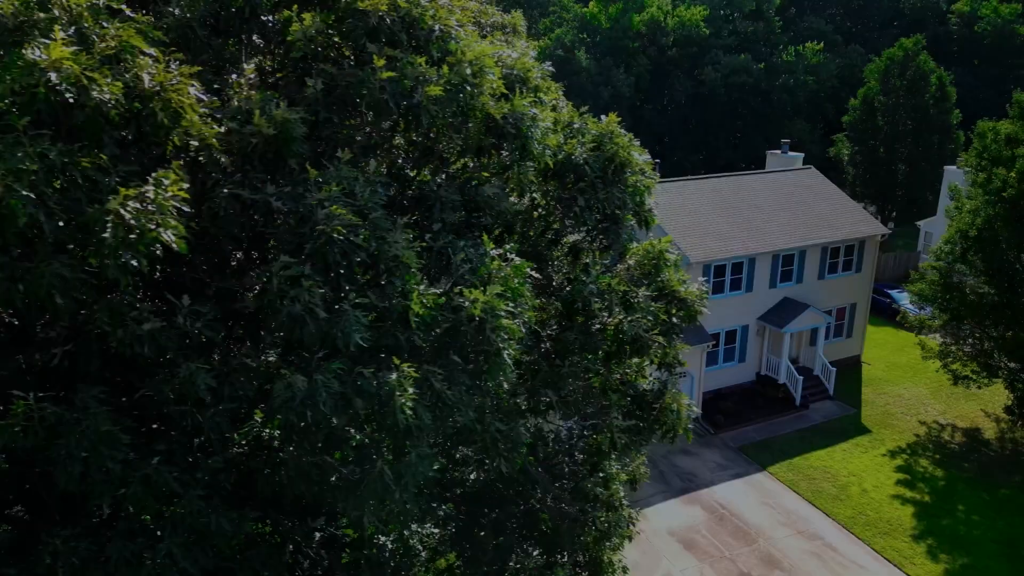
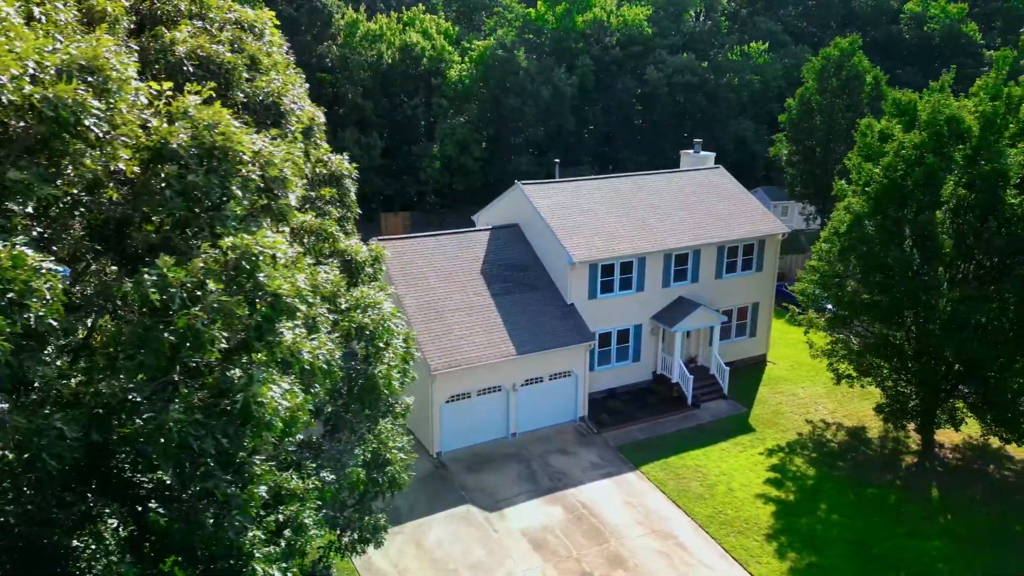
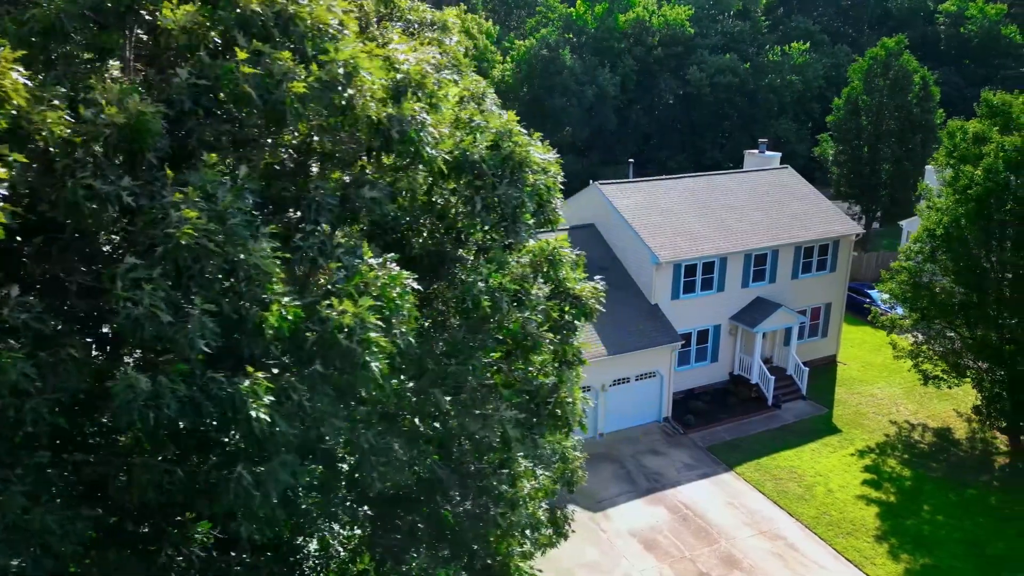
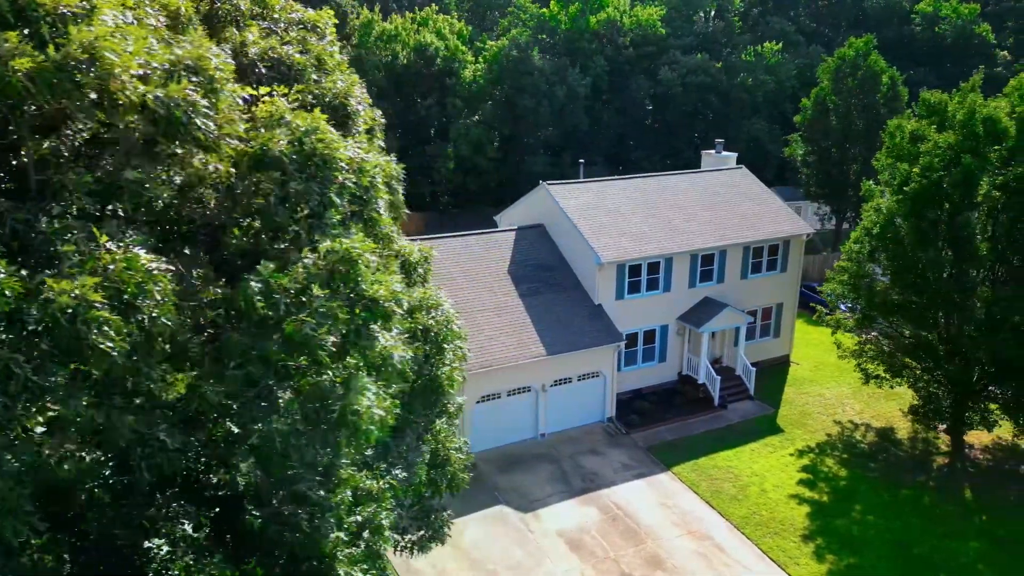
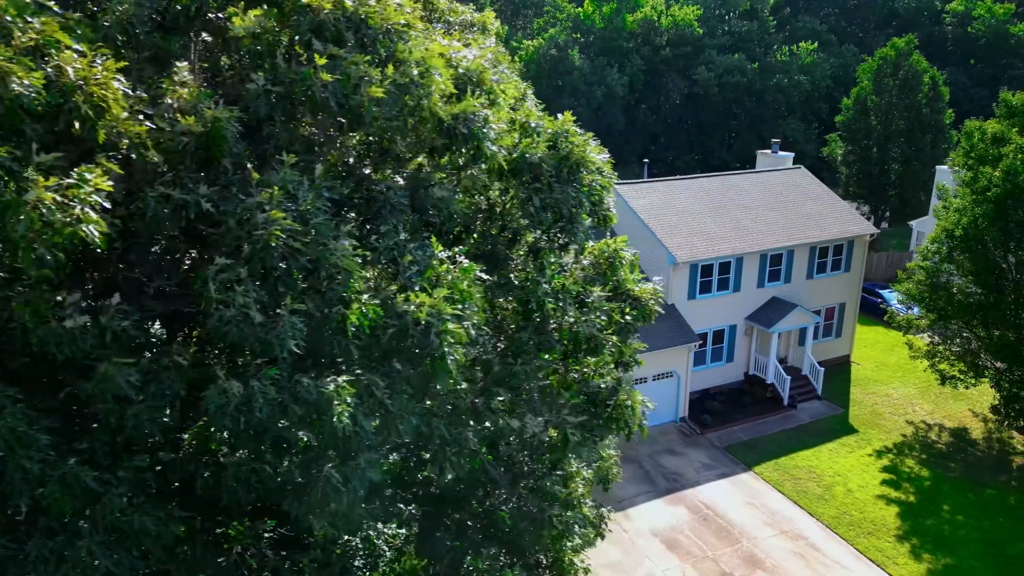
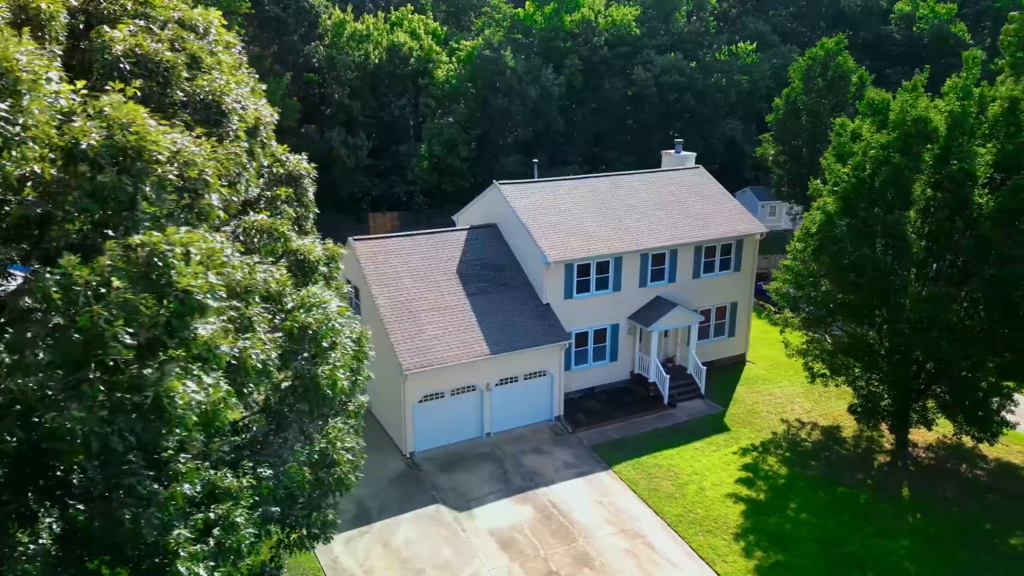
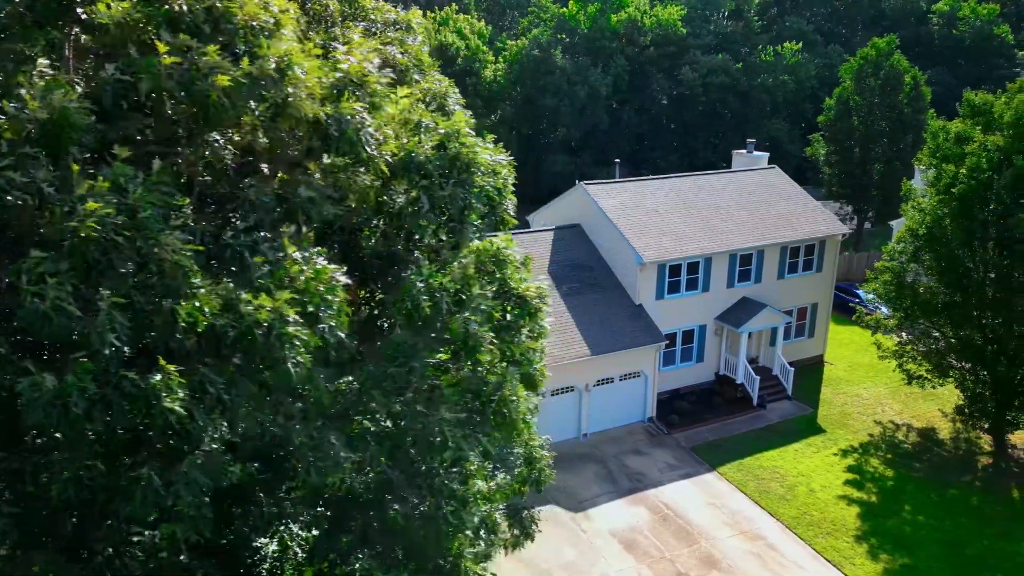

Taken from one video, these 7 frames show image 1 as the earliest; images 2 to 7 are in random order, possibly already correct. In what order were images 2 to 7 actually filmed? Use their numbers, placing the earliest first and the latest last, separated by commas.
5, 3, 7, 4, 2, 6
